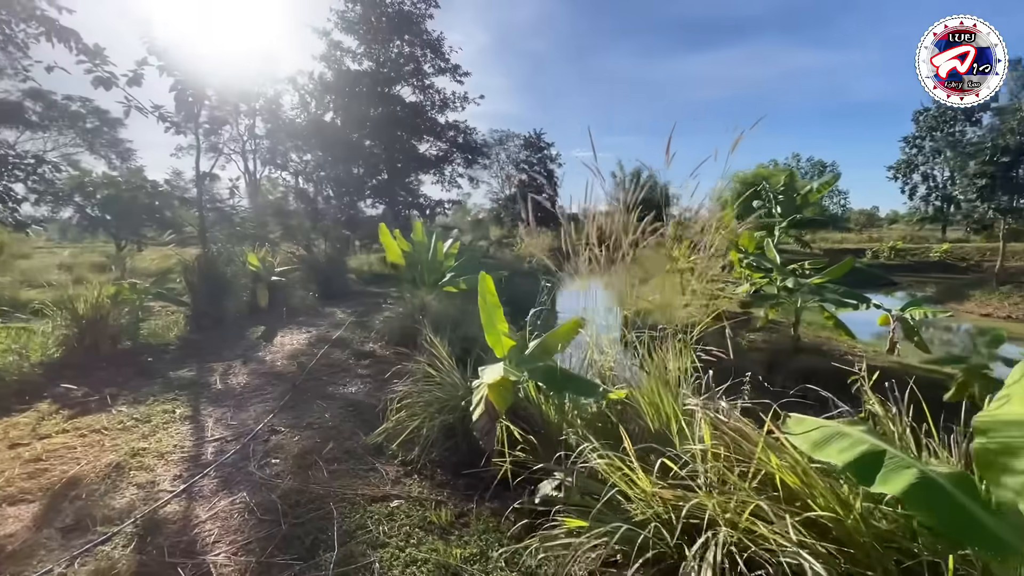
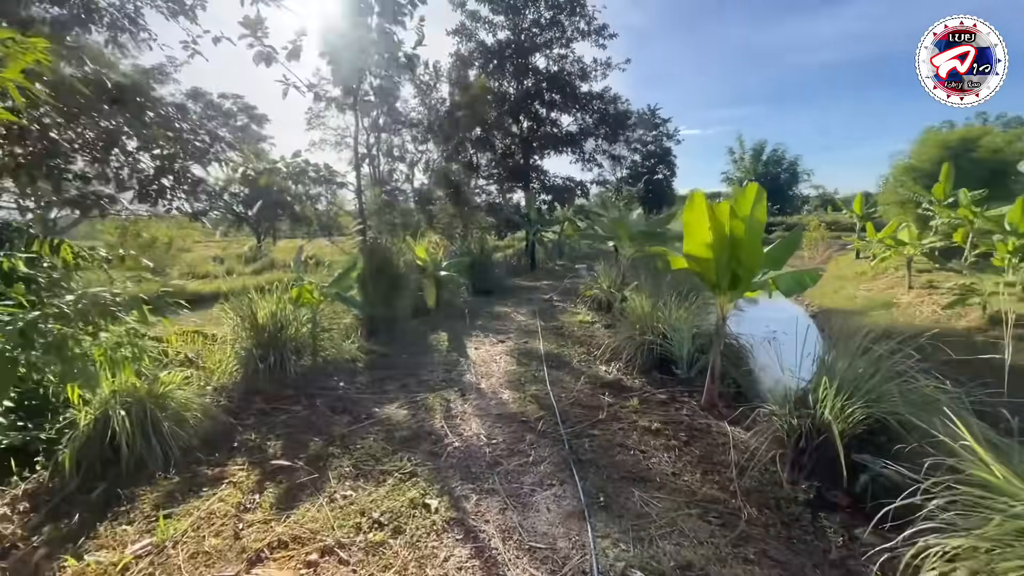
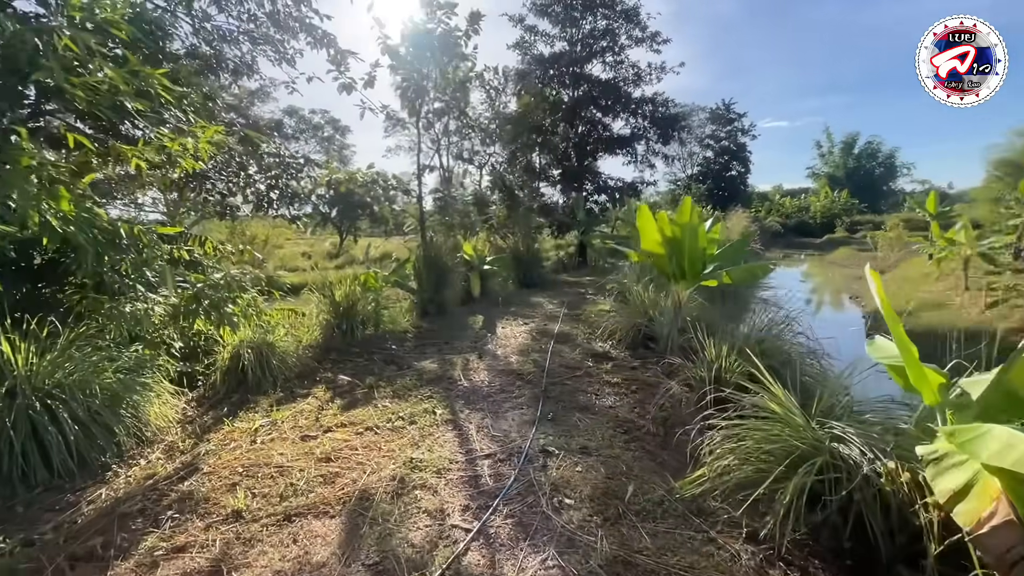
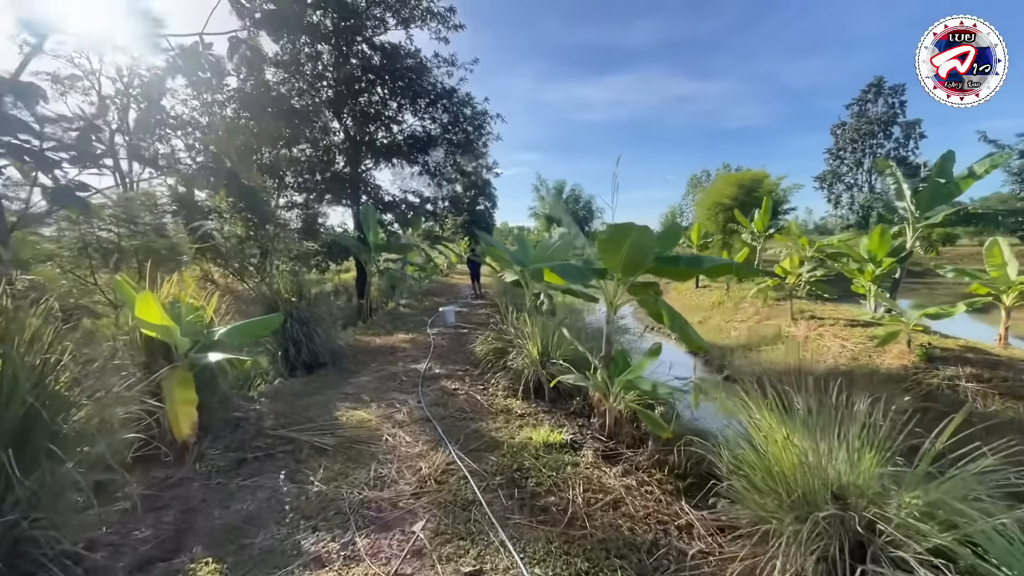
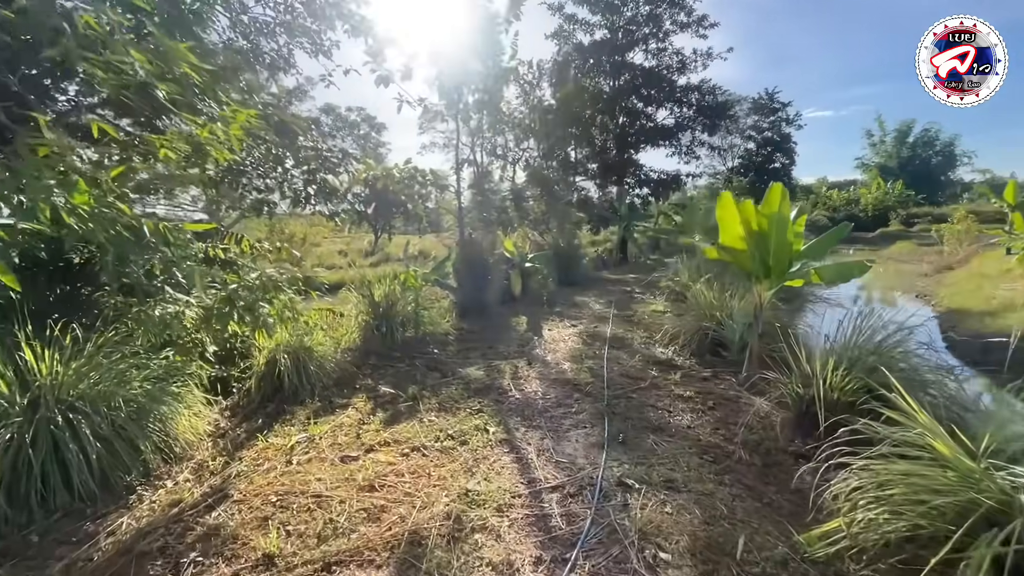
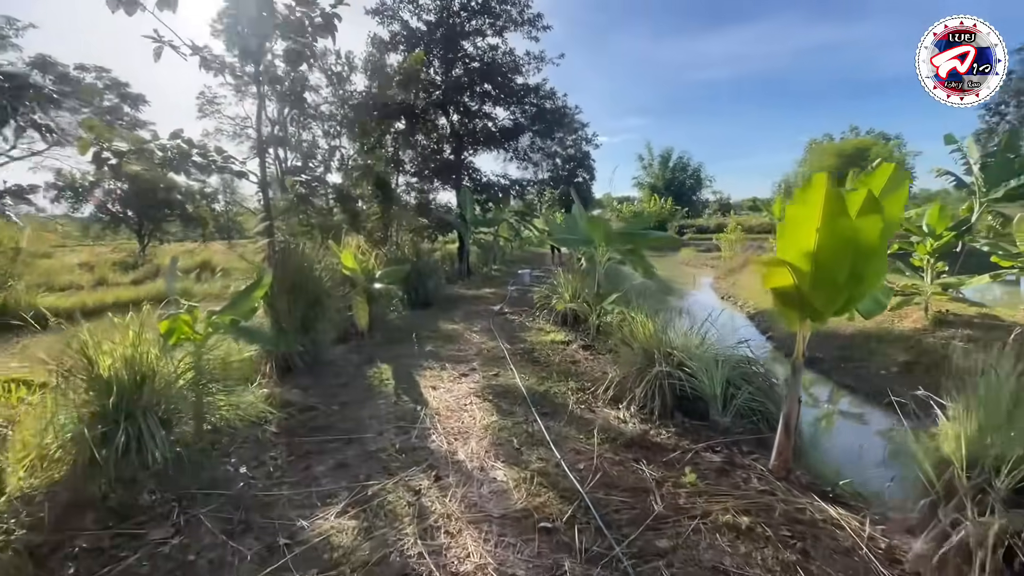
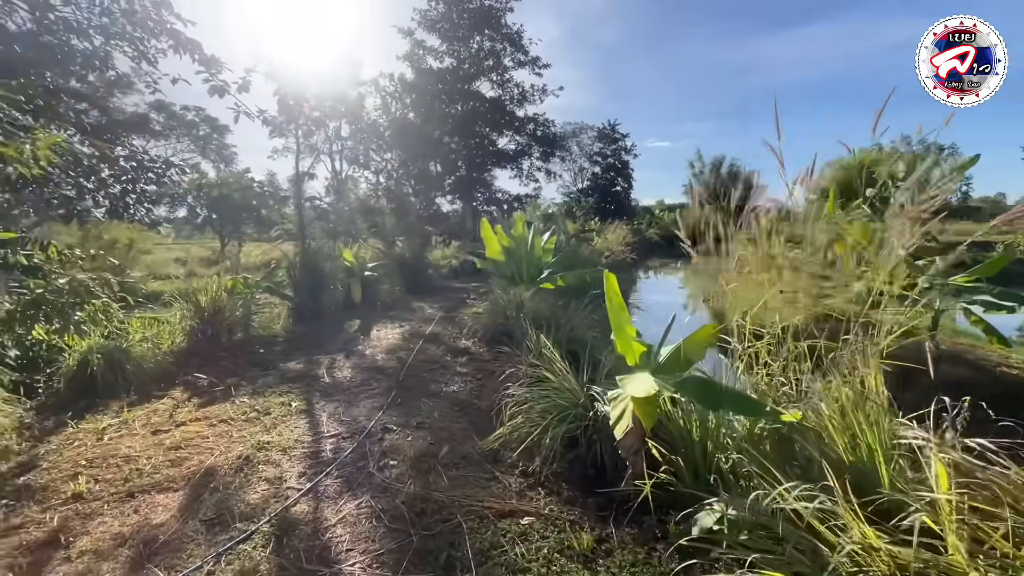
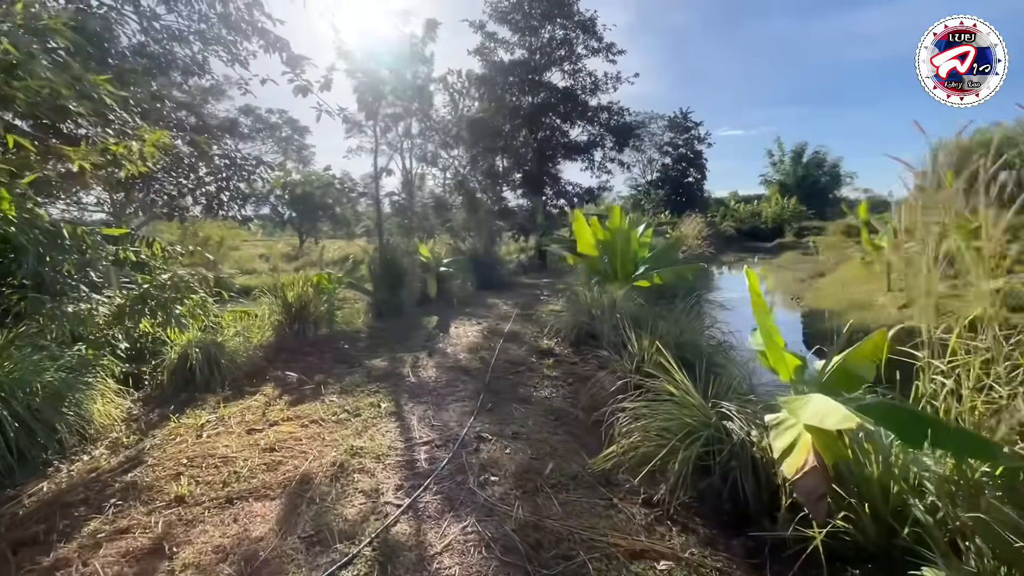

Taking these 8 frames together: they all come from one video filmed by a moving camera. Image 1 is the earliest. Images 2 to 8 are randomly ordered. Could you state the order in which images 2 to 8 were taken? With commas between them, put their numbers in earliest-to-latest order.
7, 8, 3, 5, 2, 6, 4
